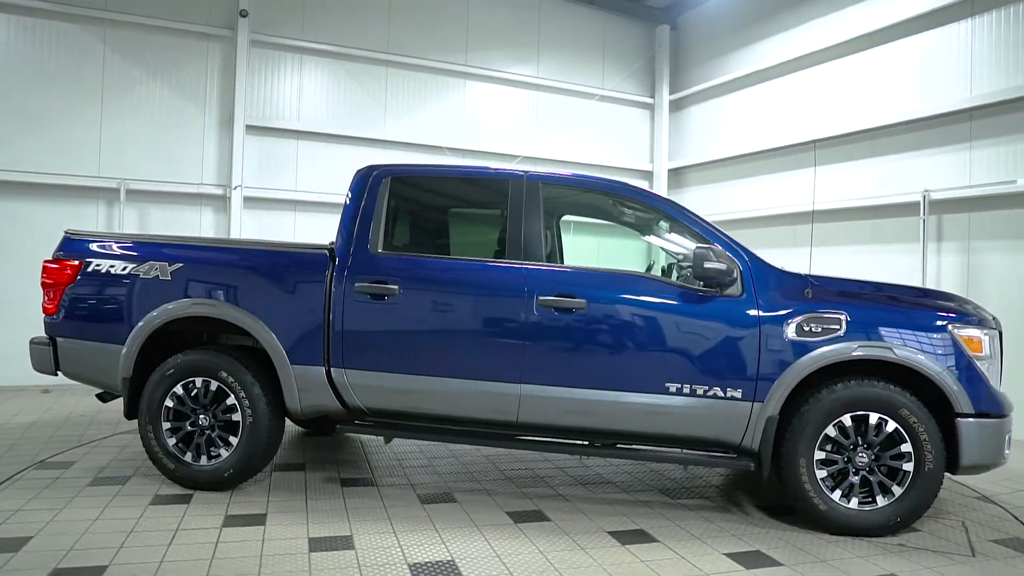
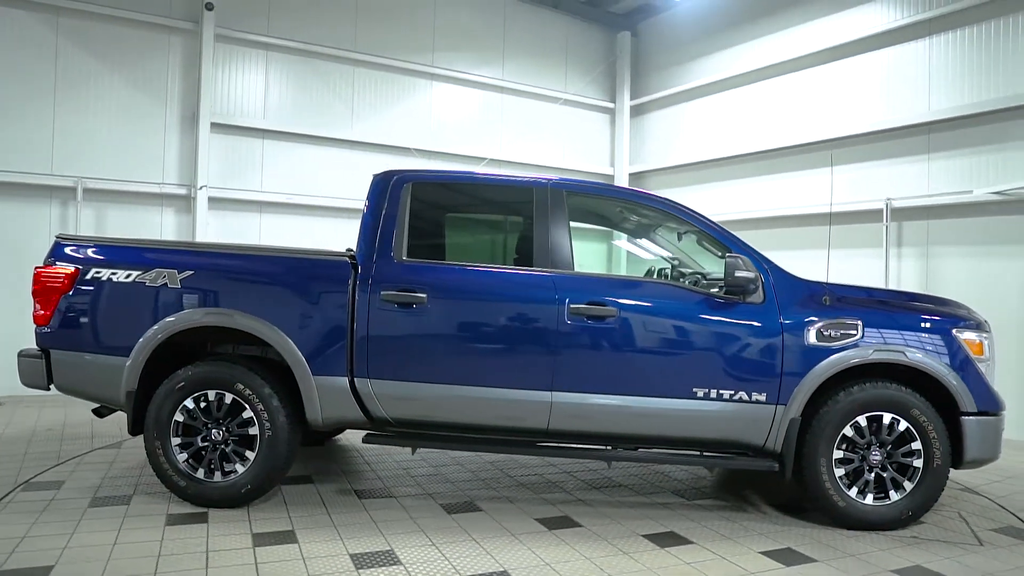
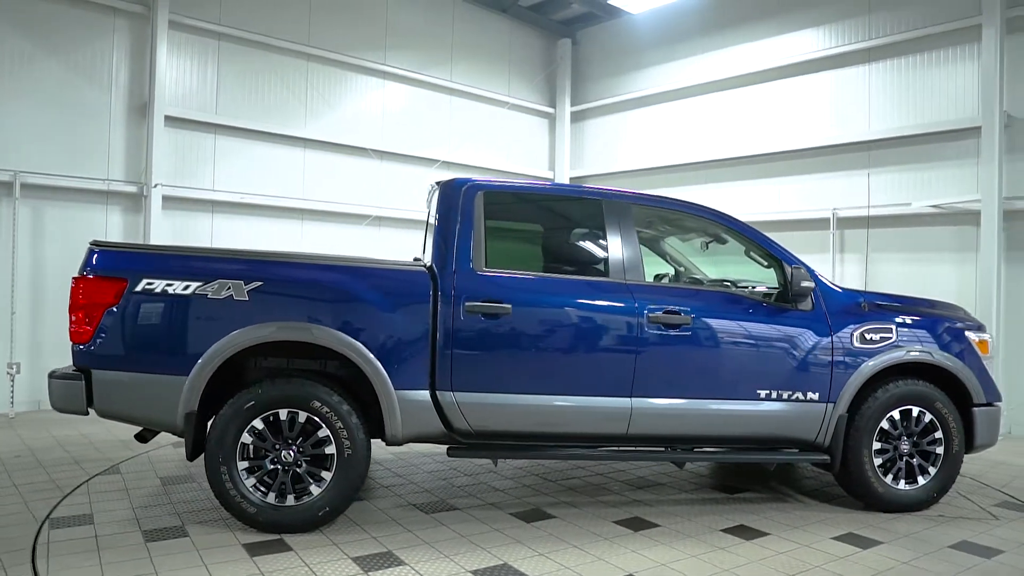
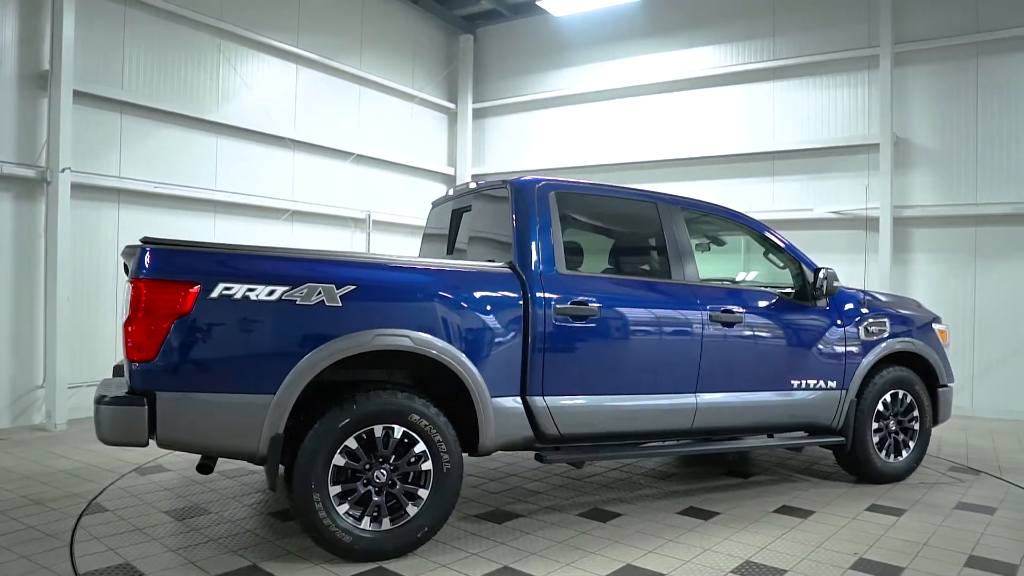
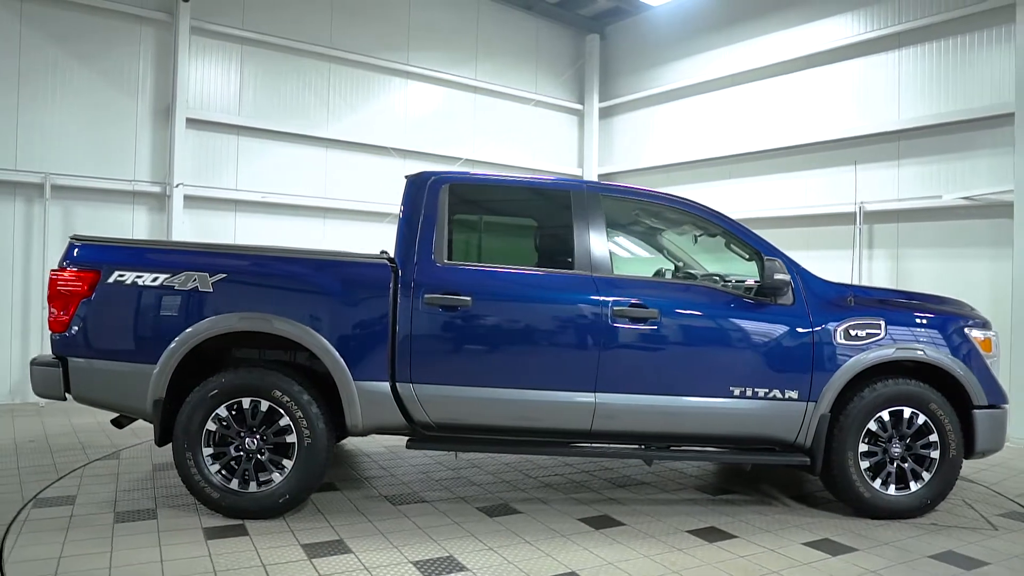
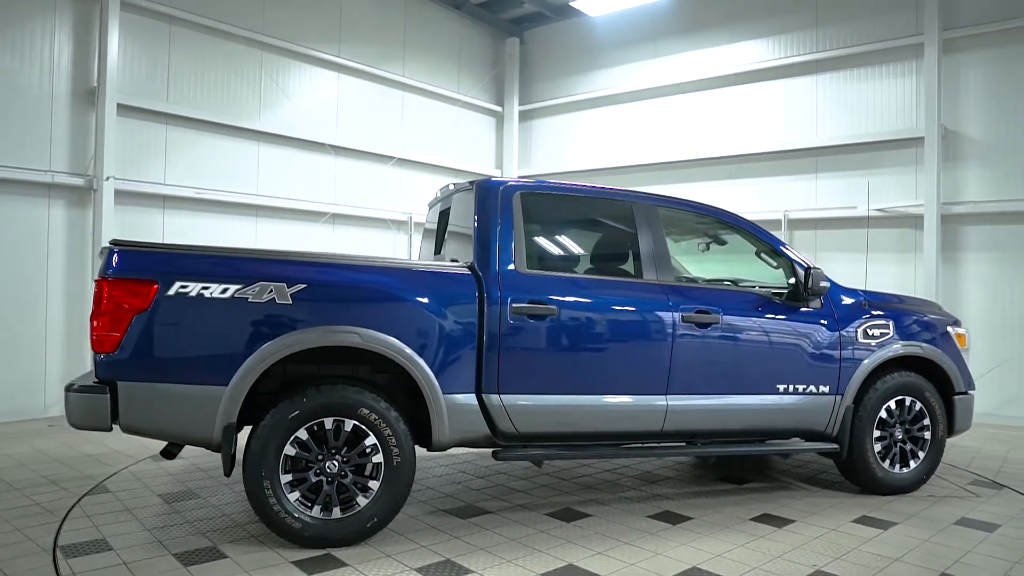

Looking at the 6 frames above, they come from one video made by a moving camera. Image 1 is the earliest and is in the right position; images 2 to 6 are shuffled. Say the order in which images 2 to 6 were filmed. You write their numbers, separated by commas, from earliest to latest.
2, 5, 3, 6, 4
